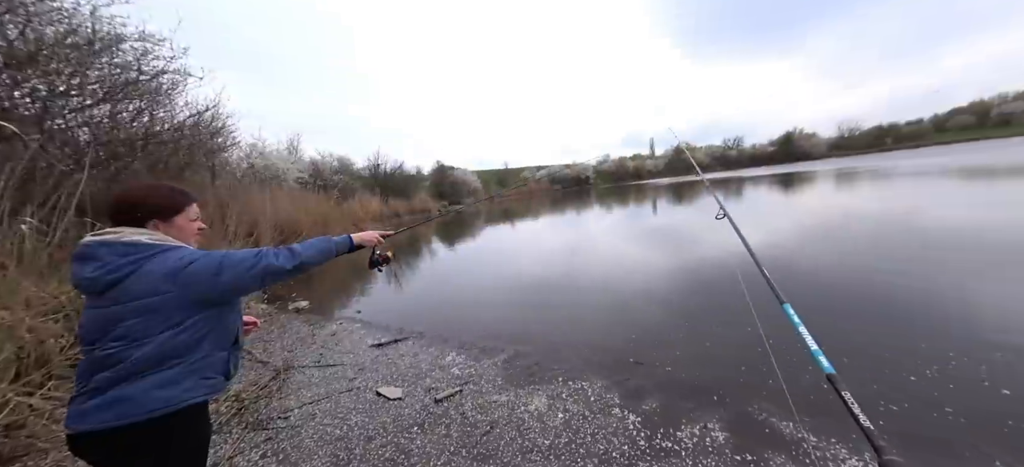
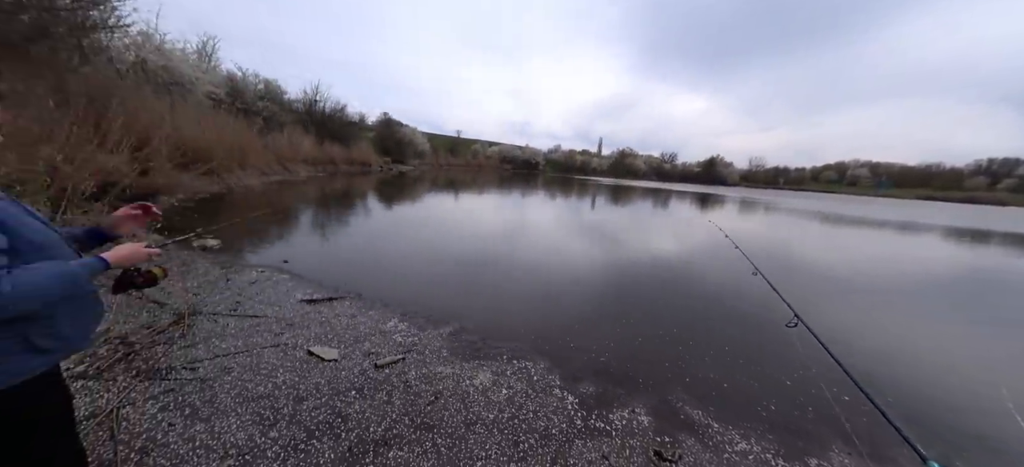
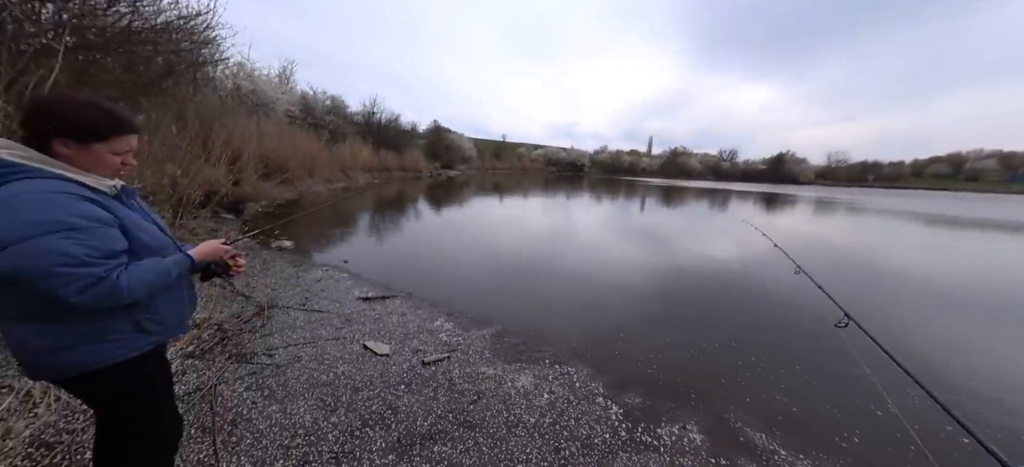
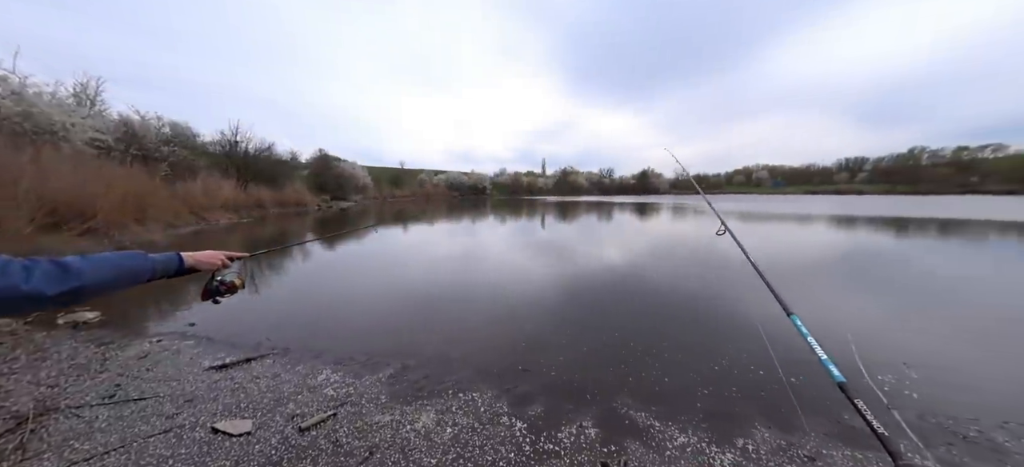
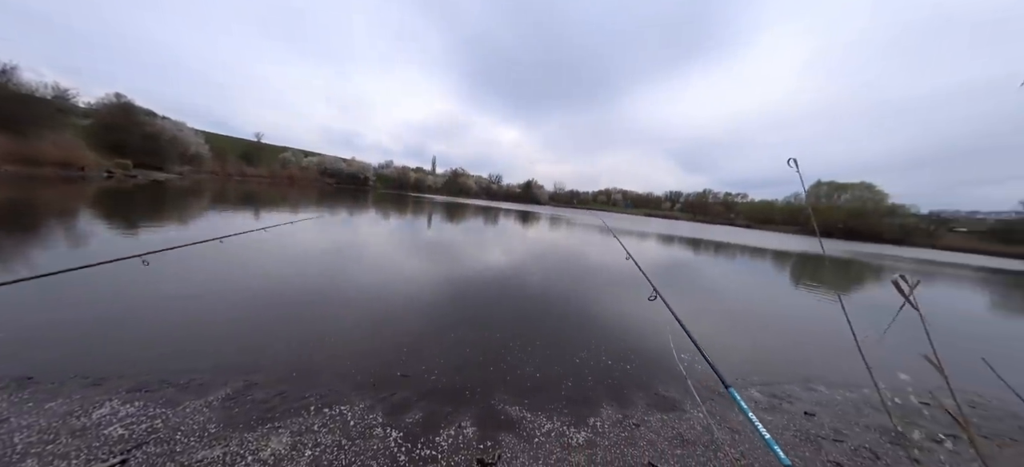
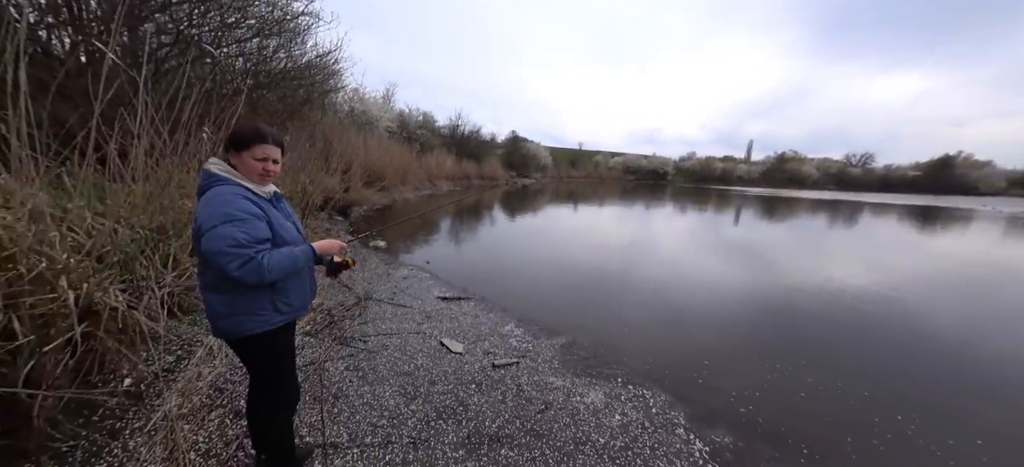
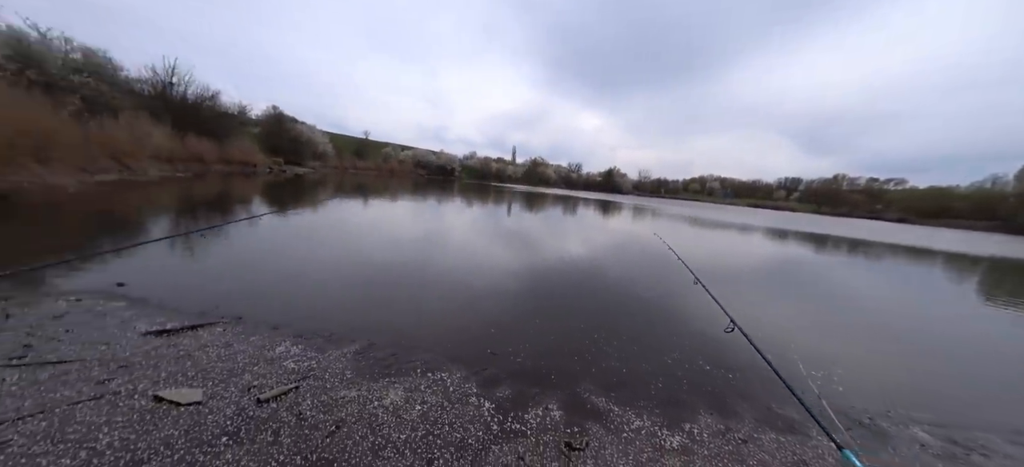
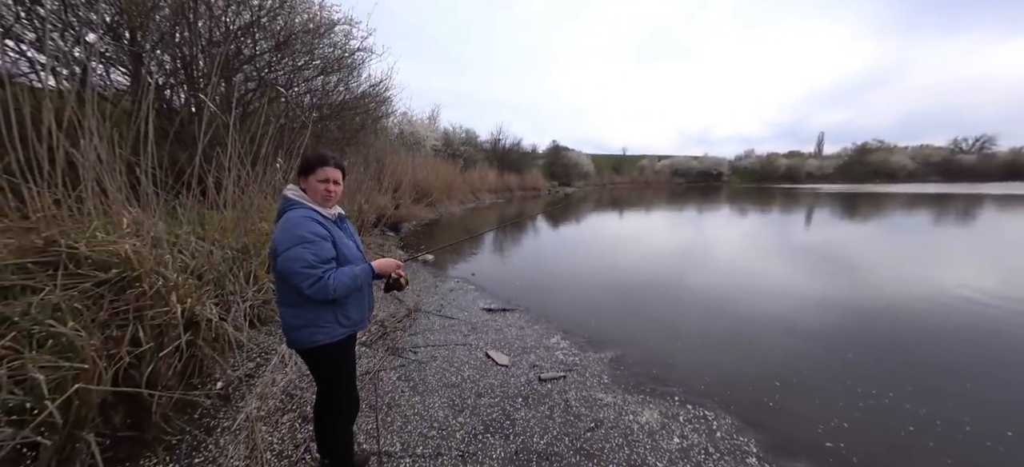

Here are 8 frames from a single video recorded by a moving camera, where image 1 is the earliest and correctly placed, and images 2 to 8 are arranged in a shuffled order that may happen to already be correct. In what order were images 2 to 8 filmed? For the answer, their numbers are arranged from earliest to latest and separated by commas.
4, 5, 7, 2, 3, 6, 8
